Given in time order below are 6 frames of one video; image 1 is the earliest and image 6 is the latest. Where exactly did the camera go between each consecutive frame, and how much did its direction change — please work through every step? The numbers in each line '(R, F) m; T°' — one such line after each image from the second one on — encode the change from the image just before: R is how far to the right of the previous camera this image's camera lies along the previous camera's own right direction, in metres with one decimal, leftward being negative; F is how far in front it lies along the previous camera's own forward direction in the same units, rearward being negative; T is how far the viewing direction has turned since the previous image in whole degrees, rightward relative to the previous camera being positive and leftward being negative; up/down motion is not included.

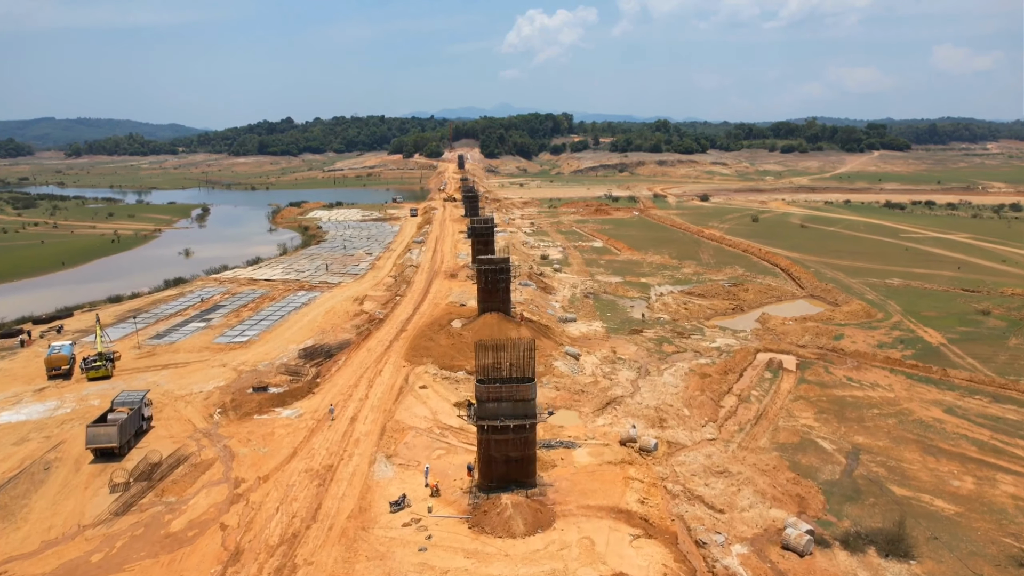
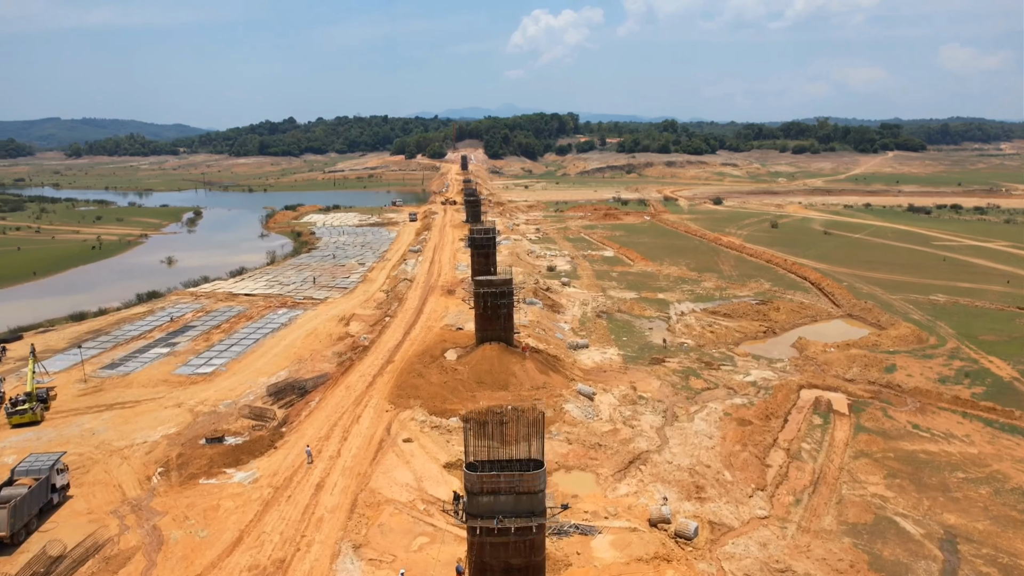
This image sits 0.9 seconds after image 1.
(0.0, +2.8) m; 0°
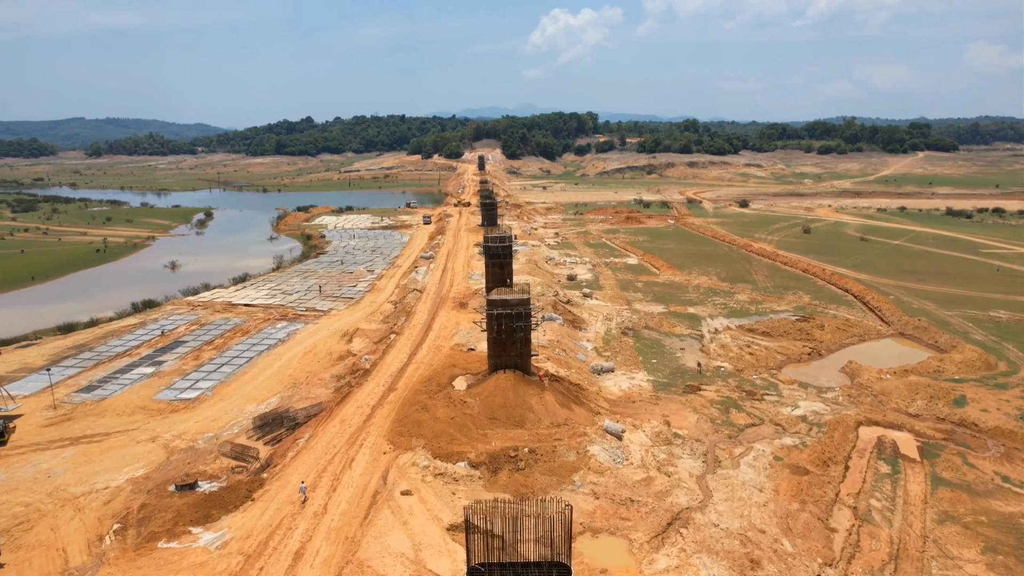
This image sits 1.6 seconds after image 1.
(0.0, +2.0) m; -1°
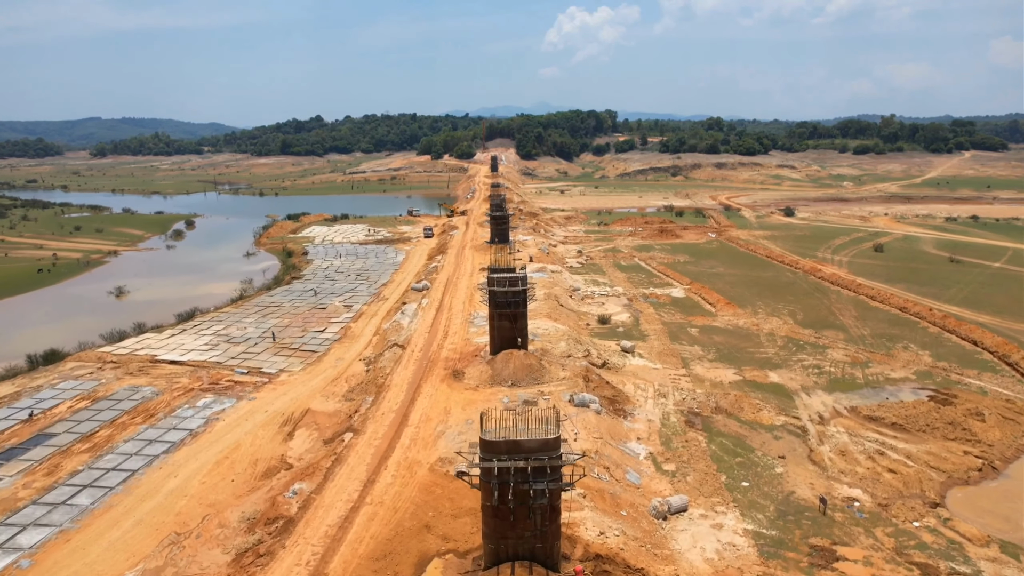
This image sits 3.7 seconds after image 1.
(0.0, +6.9) m; -1°
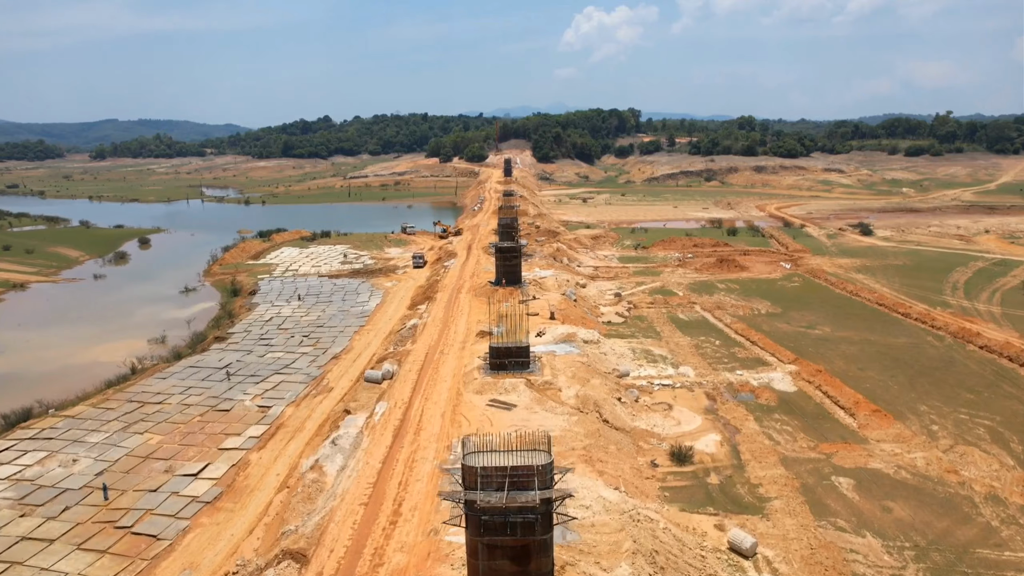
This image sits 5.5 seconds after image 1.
(+0.1, +9.8) m; -1°
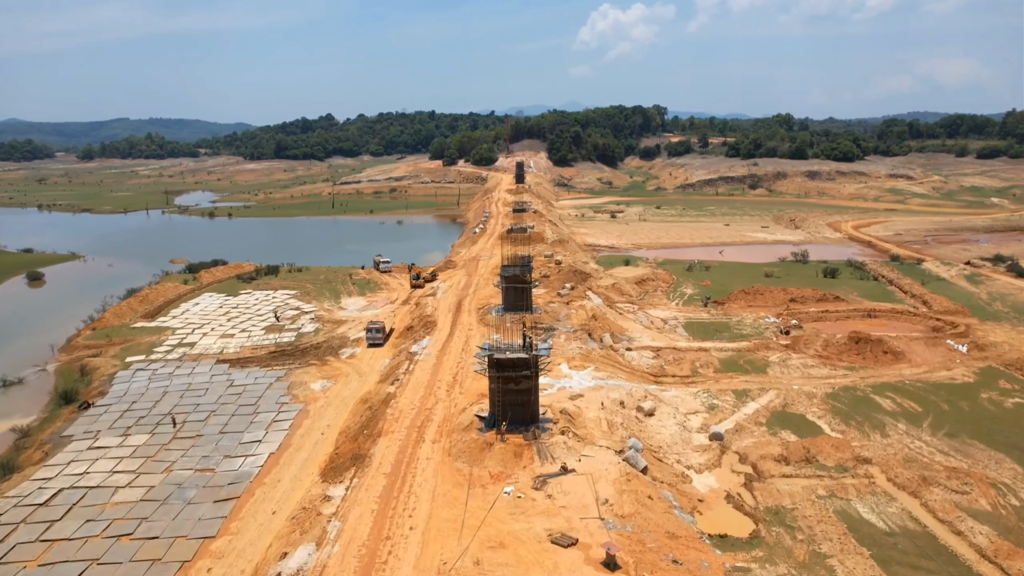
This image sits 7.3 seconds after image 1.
(+0.1, +12.5) m; -1°
